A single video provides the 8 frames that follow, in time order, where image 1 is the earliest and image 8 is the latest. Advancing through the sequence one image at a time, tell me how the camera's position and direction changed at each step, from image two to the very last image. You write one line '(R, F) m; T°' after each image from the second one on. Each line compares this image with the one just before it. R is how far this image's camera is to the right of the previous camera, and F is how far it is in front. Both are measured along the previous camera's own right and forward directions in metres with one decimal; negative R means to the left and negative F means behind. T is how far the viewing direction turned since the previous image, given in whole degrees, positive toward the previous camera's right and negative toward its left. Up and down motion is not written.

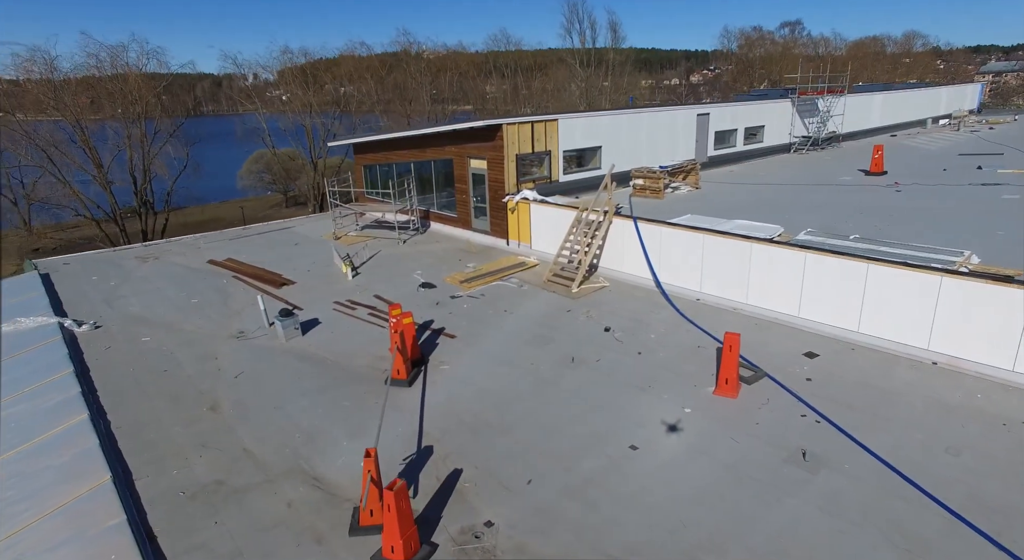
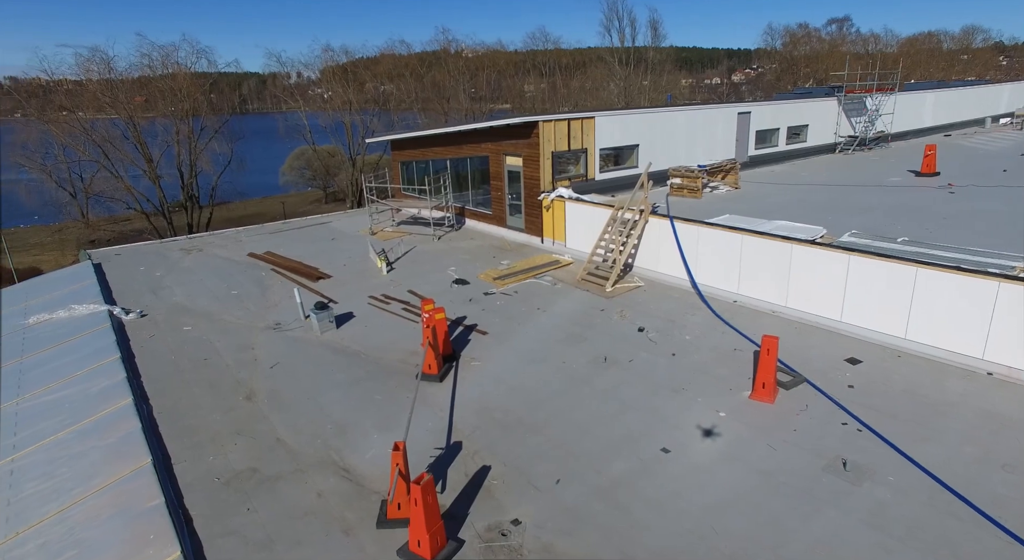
(0.0, 0.0) m; -3°
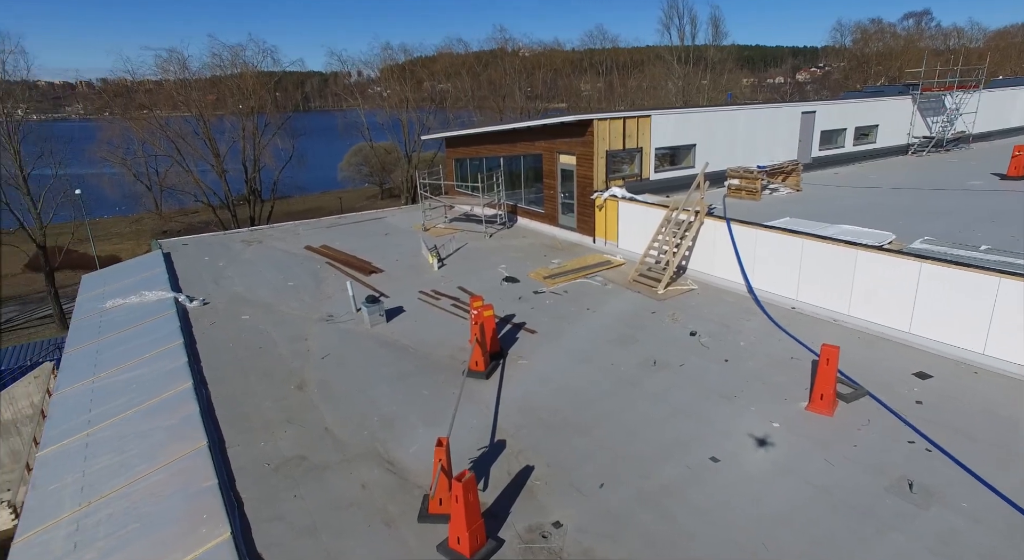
(0.0, +0.1) m; -5°
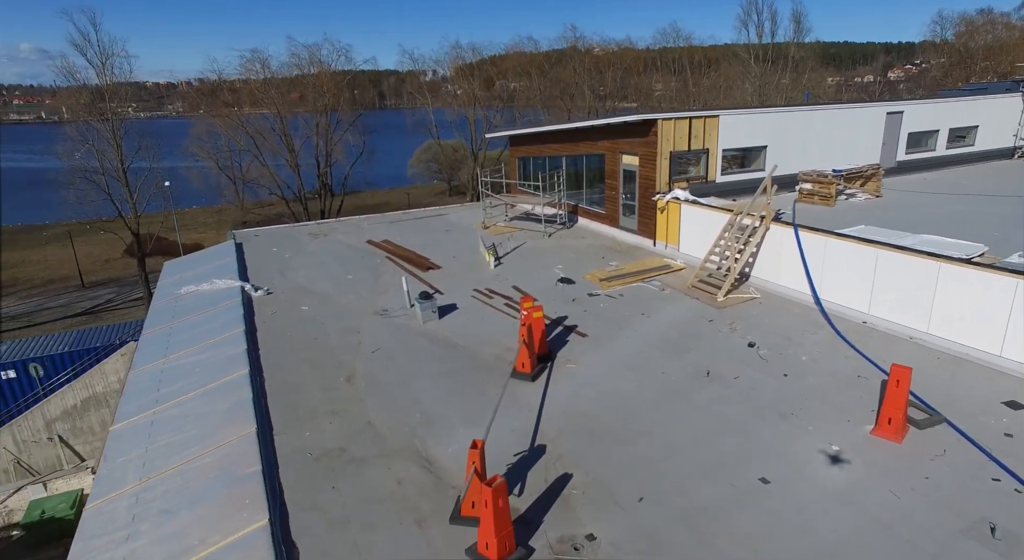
(+0.2, +0.1) m; -6°
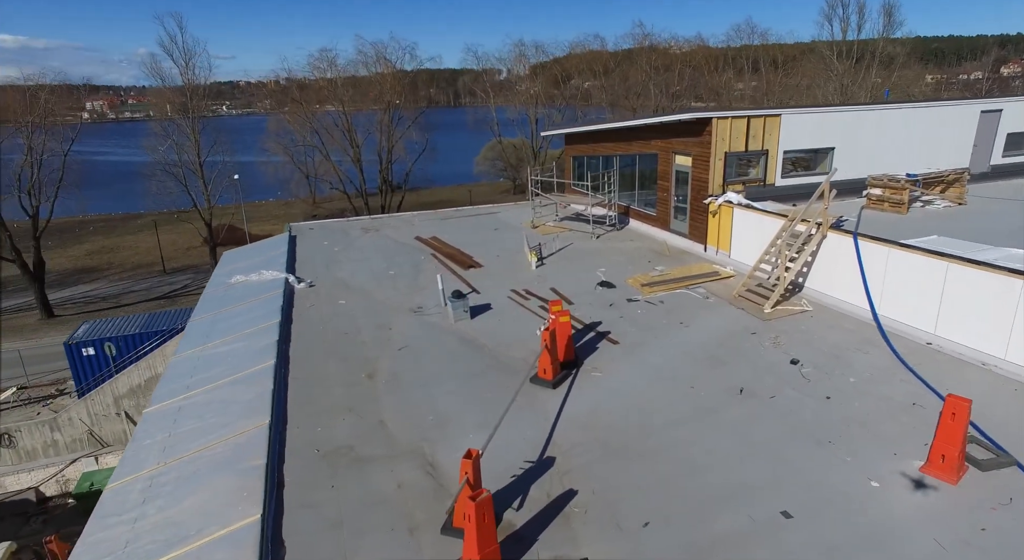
(+0.5, +0.3) m; -7°
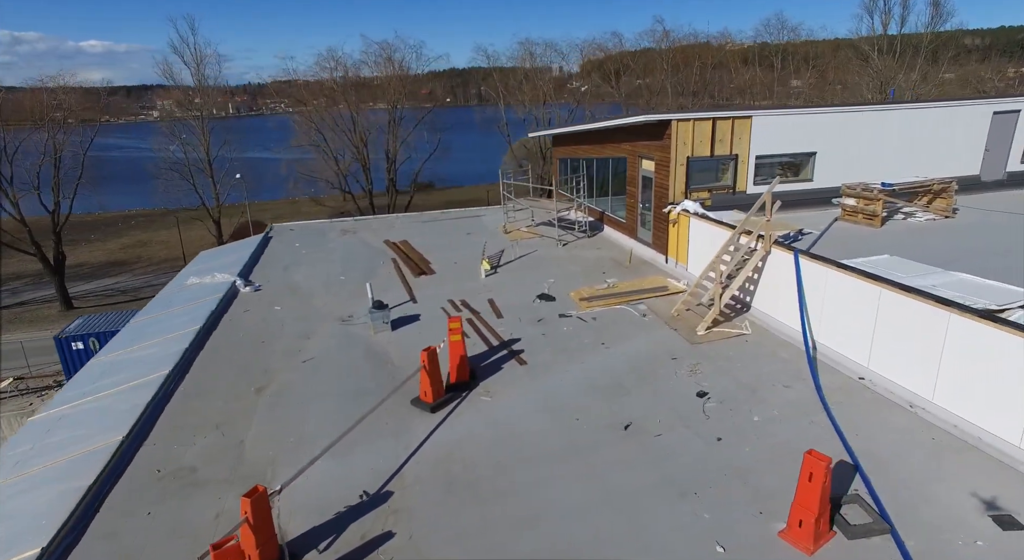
(+1.9, +0.5) m; -4°
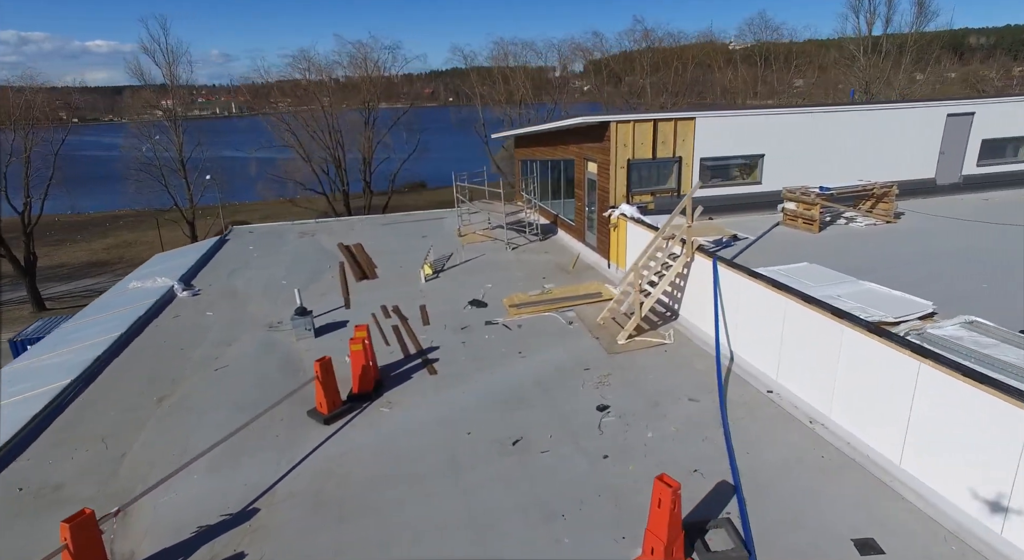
(+1.2, +0.2) m; 0°
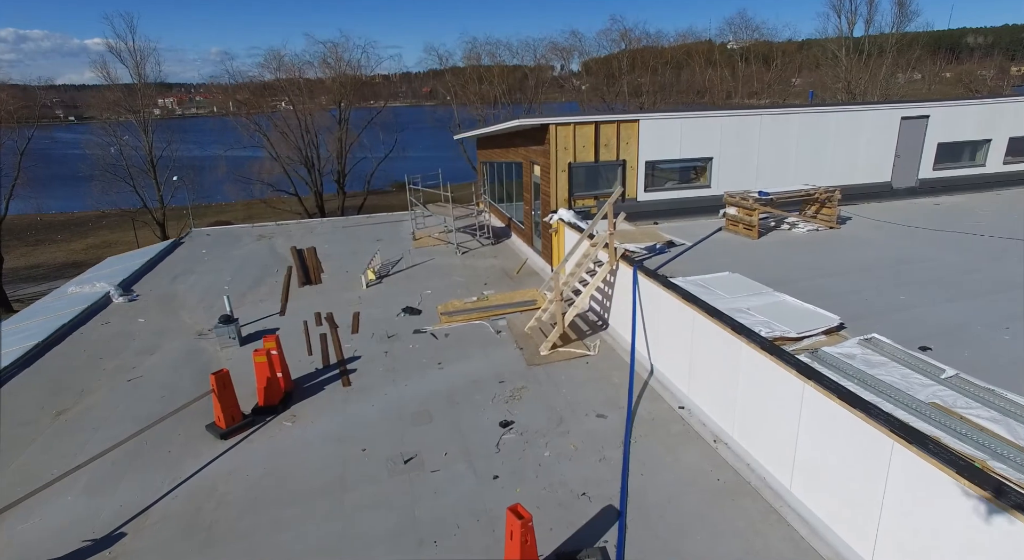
(+1.0, +0.2) m; 0°
